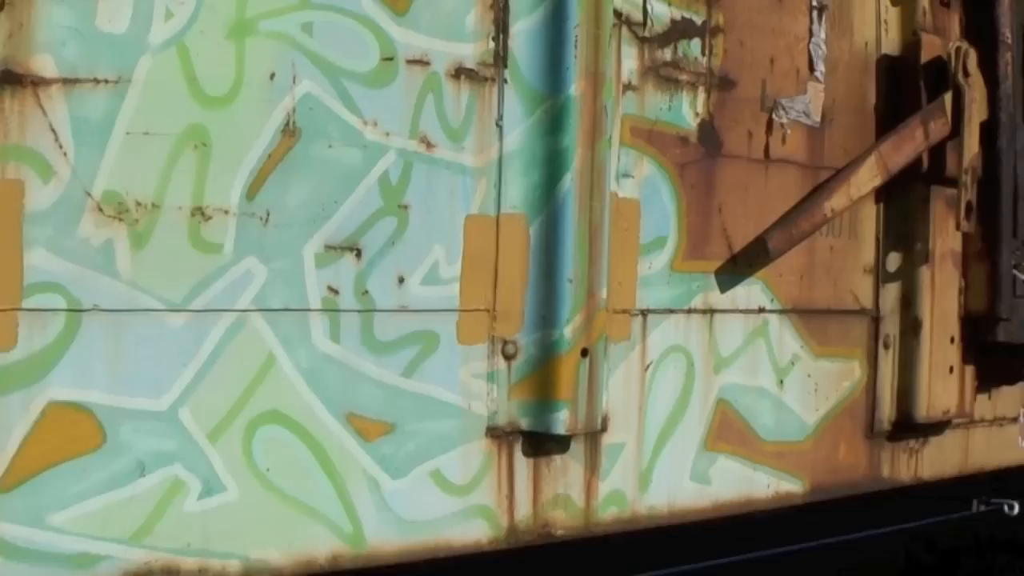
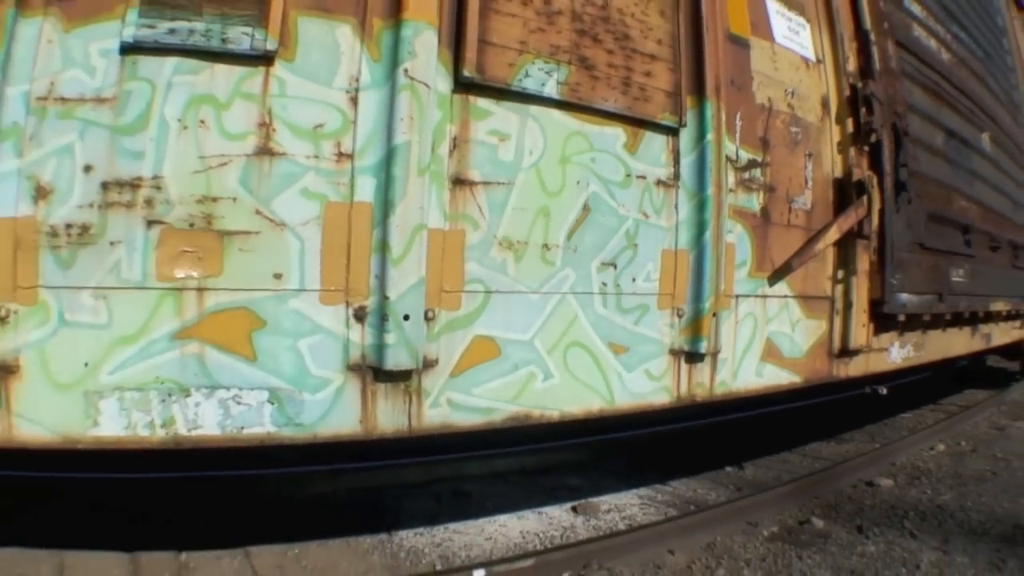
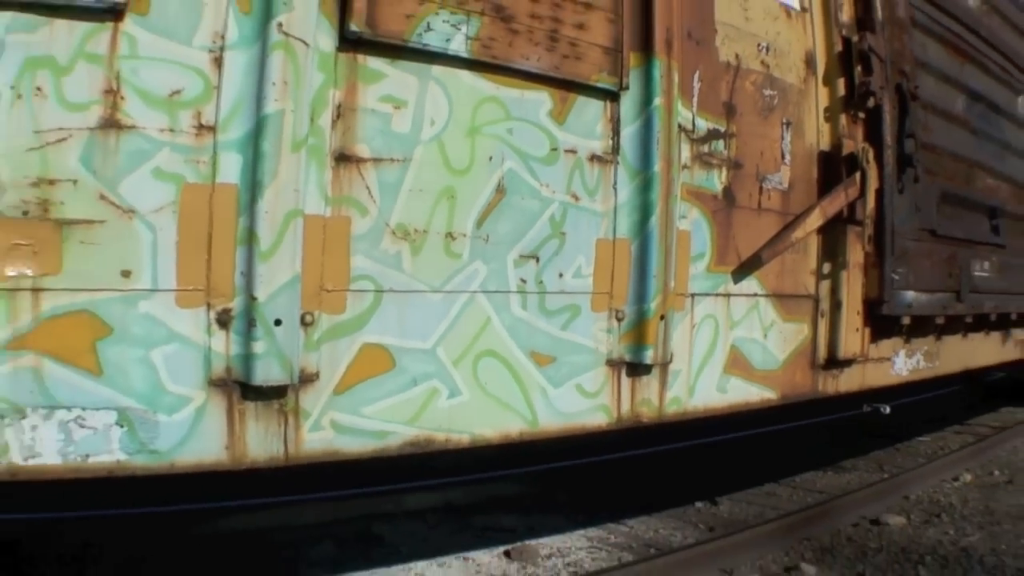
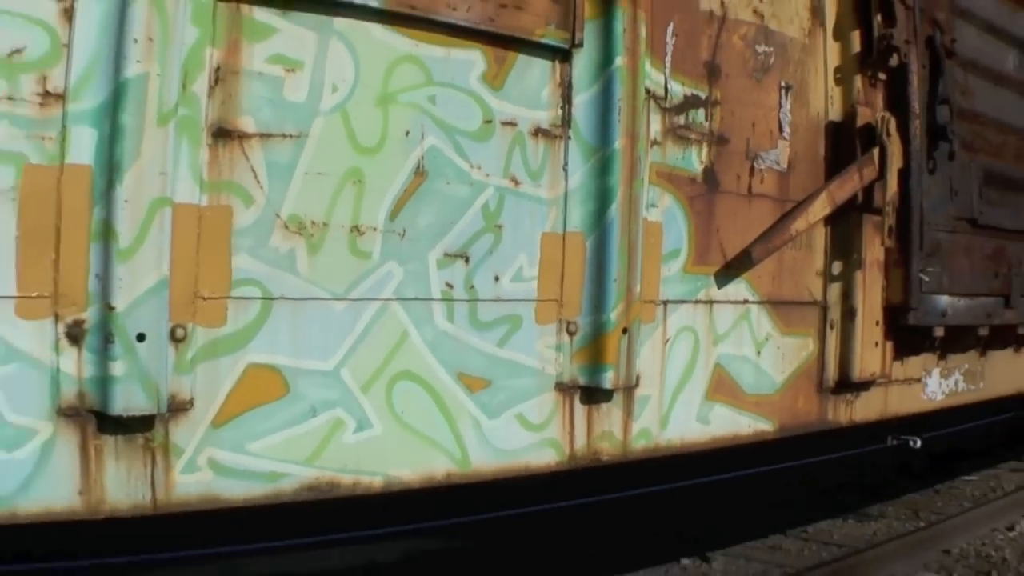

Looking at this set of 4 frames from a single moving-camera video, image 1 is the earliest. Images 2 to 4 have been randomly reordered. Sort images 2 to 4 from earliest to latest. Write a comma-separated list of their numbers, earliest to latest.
4, 3, 2
